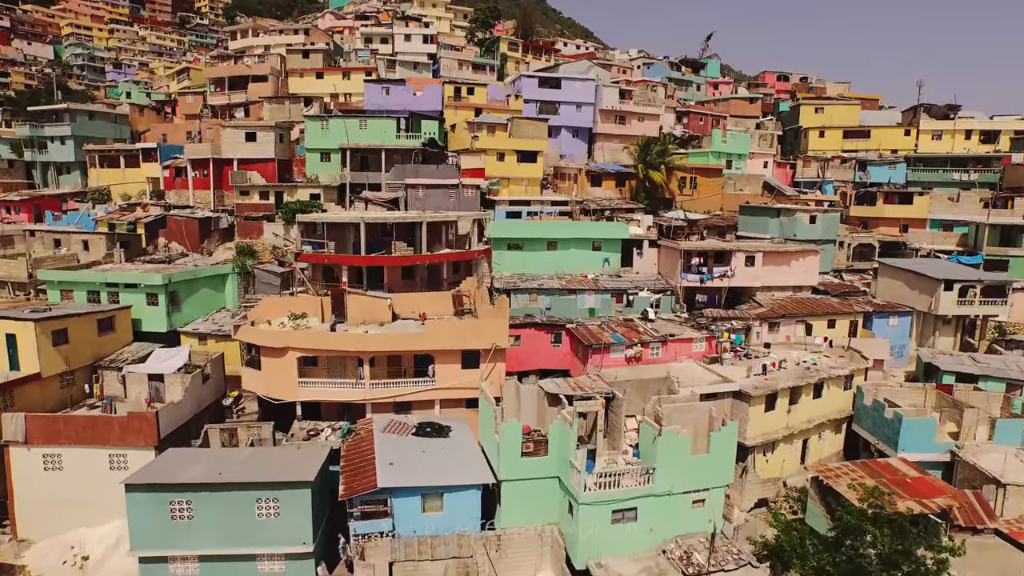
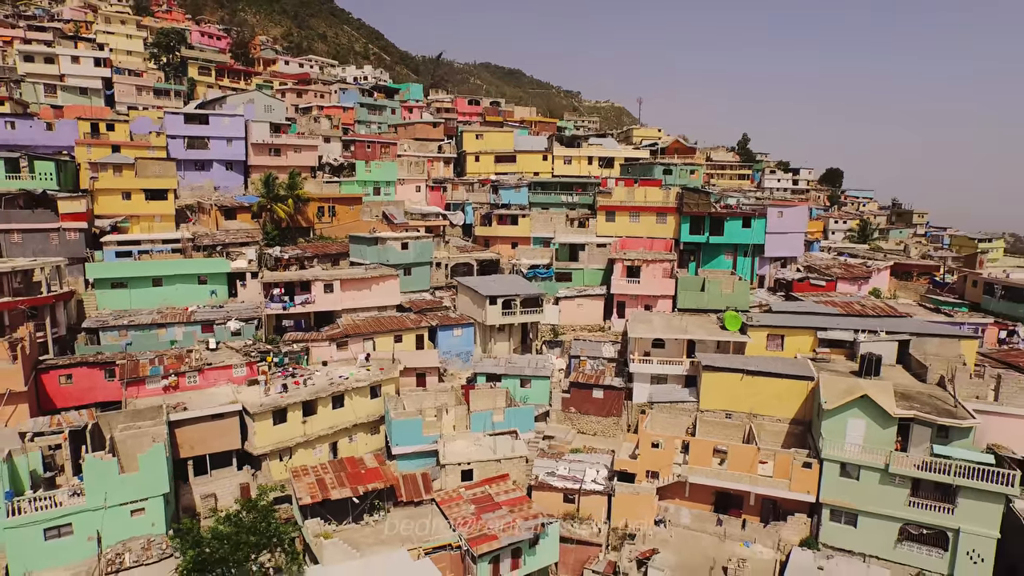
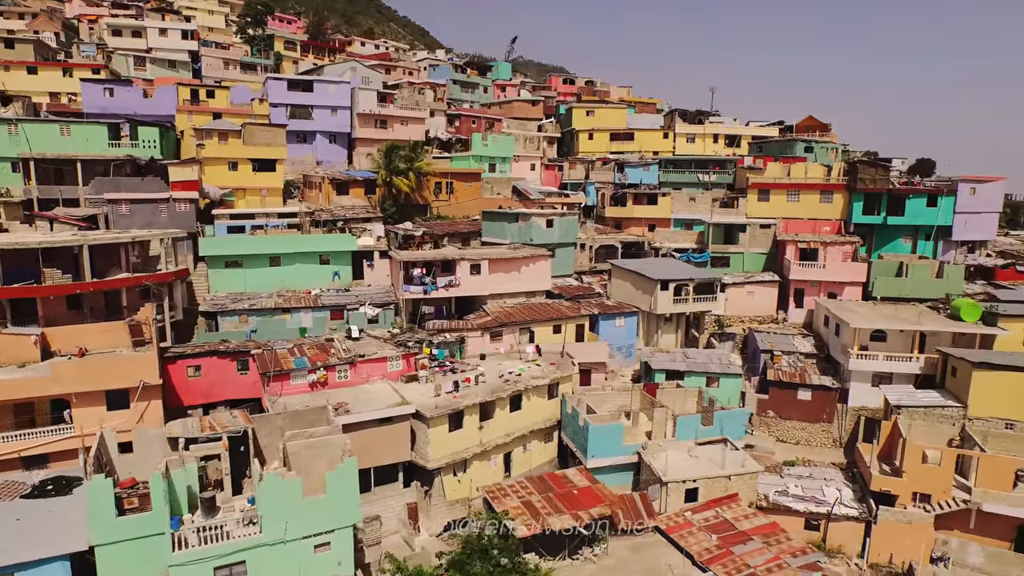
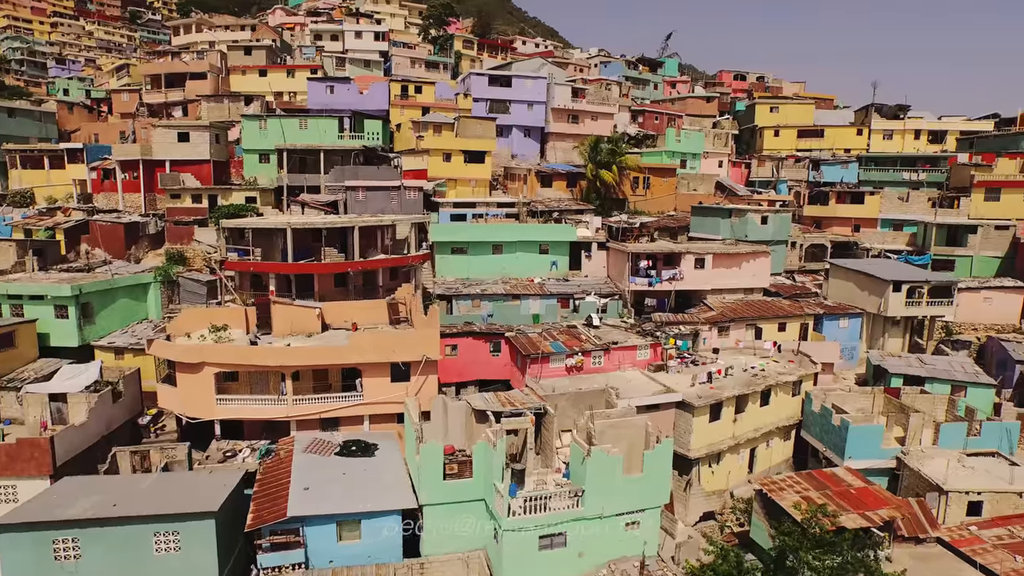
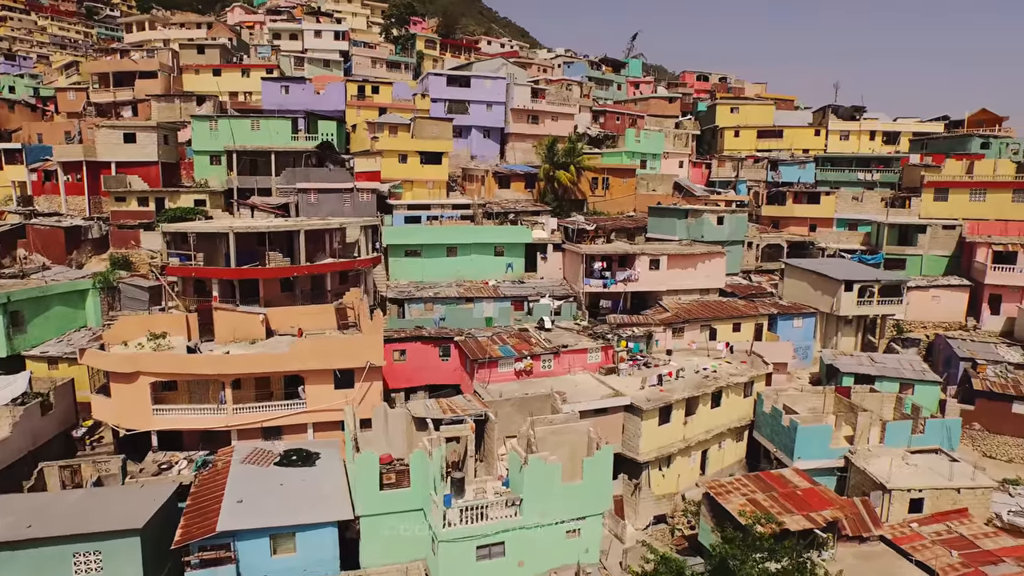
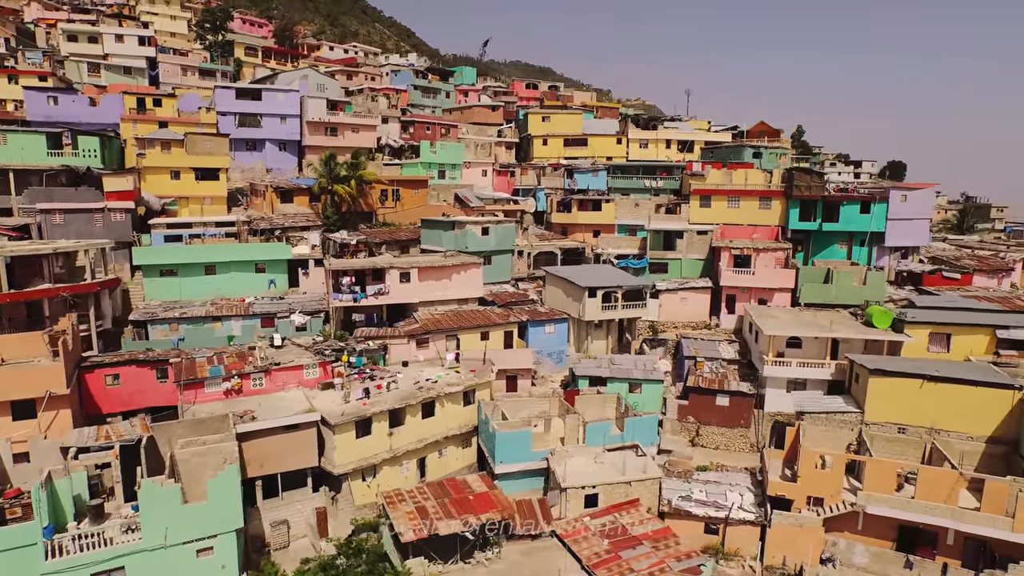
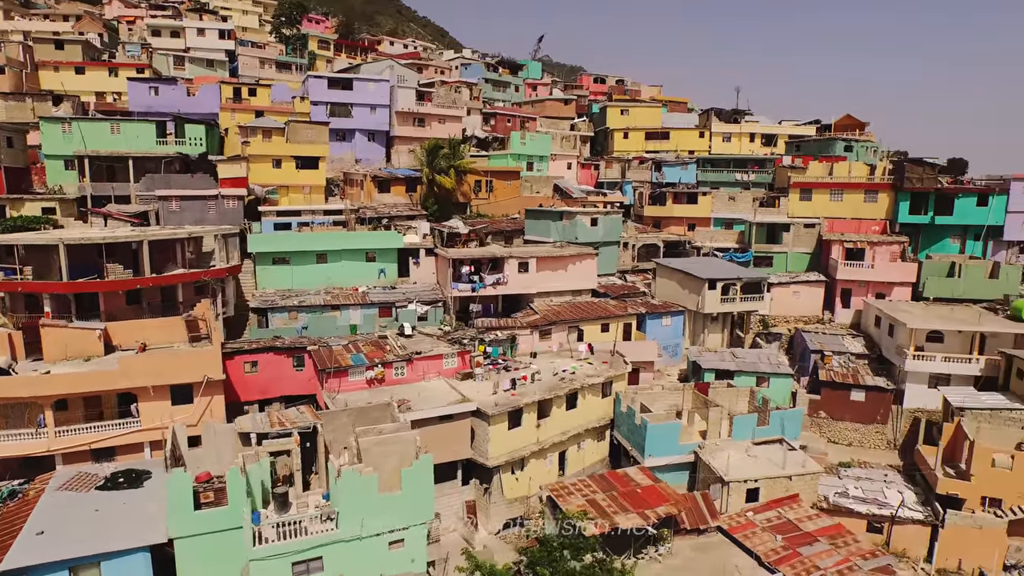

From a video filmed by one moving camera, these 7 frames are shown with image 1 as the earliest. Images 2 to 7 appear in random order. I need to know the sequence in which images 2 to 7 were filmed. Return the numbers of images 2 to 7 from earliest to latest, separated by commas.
4, 5, 7, 3, 6, 2
